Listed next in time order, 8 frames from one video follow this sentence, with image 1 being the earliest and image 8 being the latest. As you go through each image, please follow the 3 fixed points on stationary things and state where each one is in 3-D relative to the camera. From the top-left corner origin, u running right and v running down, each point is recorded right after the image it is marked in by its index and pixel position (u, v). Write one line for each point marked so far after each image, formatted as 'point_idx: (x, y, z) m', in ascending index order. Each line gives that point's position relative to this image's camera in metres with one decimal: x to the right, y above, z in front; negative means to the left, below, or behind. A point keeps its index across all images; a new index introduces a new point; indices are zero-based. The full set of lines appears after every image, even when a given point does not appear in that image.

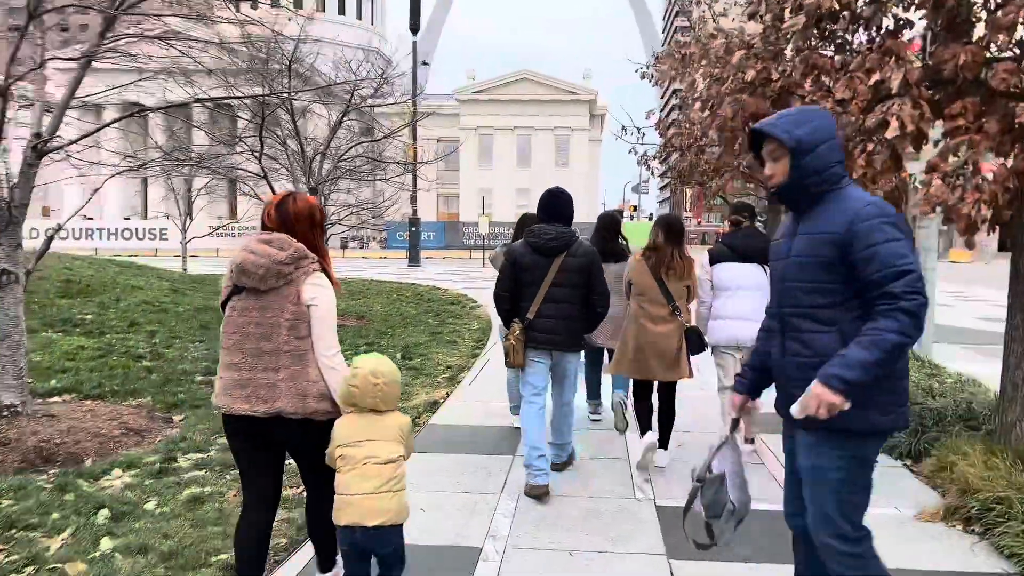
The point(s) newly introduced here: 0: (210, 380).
0: (-2.9, -0.9, +7.3) m
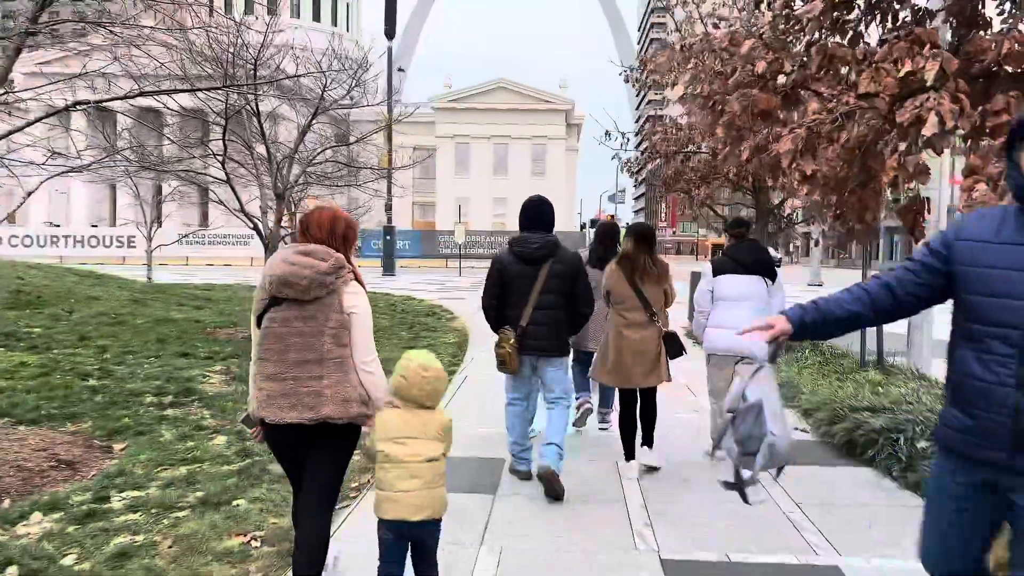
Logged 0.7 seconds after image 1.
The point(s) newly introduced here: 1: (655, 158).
0: (-3.1, -1.0, +6.7) m
1: (+2.0, +1.8, +10.5) m
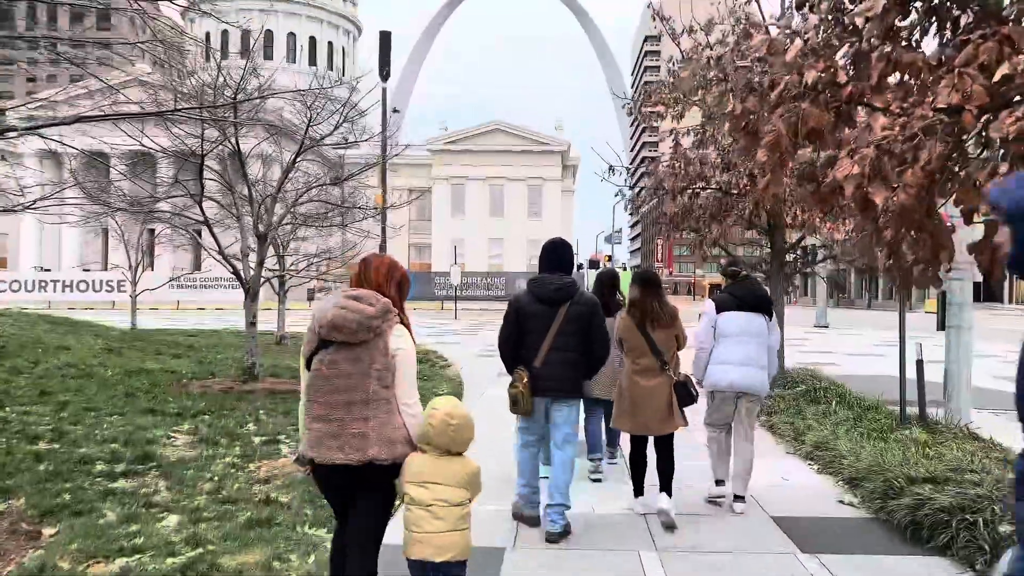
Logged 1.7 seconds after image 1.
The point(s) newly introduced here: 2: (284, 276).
0: (-3.1, -1.4, +5.9) m
1: (+1.9, +1.2, +9.8) m
2: (-5.0, +0.3, +16.7) m
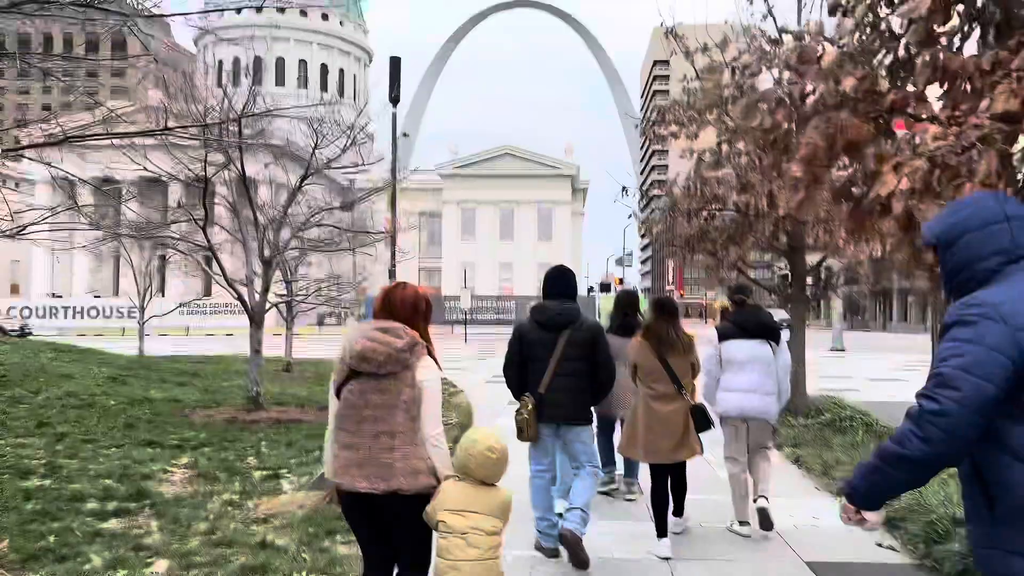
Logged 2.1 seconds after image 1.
0: (-3.0, -1.6, +5.6) m
1: (+2.0, +0.9, +9.6) m
2: (-4.7, -0.3, +16.4) m
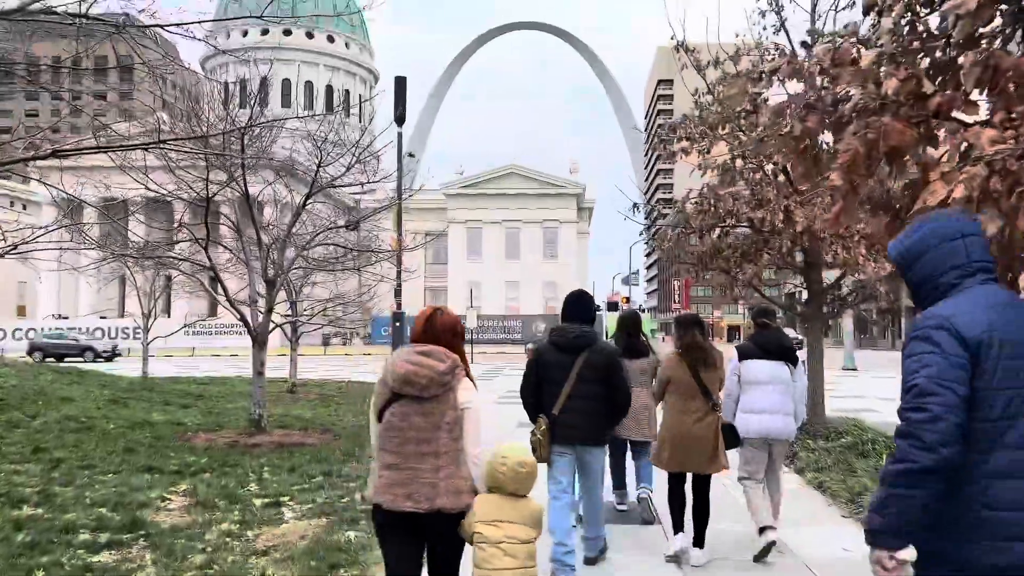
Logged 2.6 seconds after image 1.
0: (-2.9, -1.8, +5.3) m
1: (+2.1, +0.7, +9.3) m
2: (-4.6, -0.7, +16.2) m
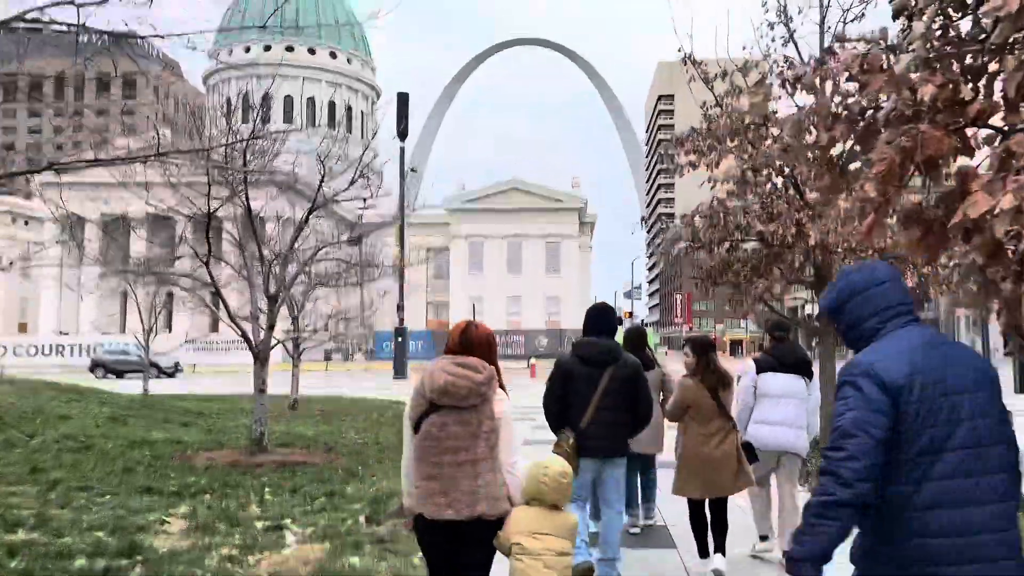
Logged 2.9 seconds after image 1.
0: (-2.8, -1.9, +5.2) m
1: (+2.2, +0.5, +9.2) m
2: (-4.5, -1.1, +16.1) m
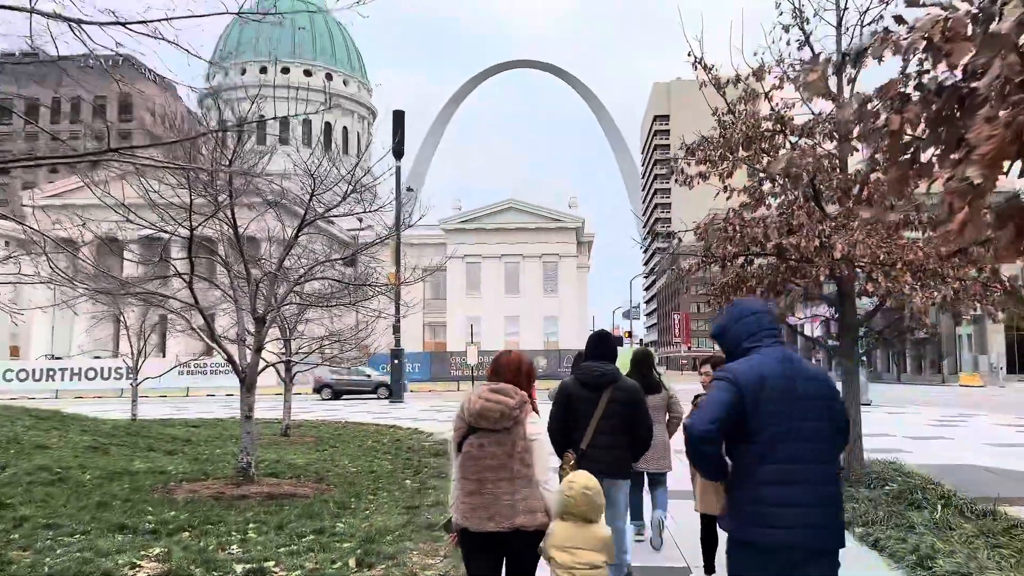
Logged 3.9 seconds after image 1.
0: (-2.8, -2.0, +4.6) m
1: (+2.2, +0.3, +8.7) m
2: (-4.5, -1.5, +15.5) m
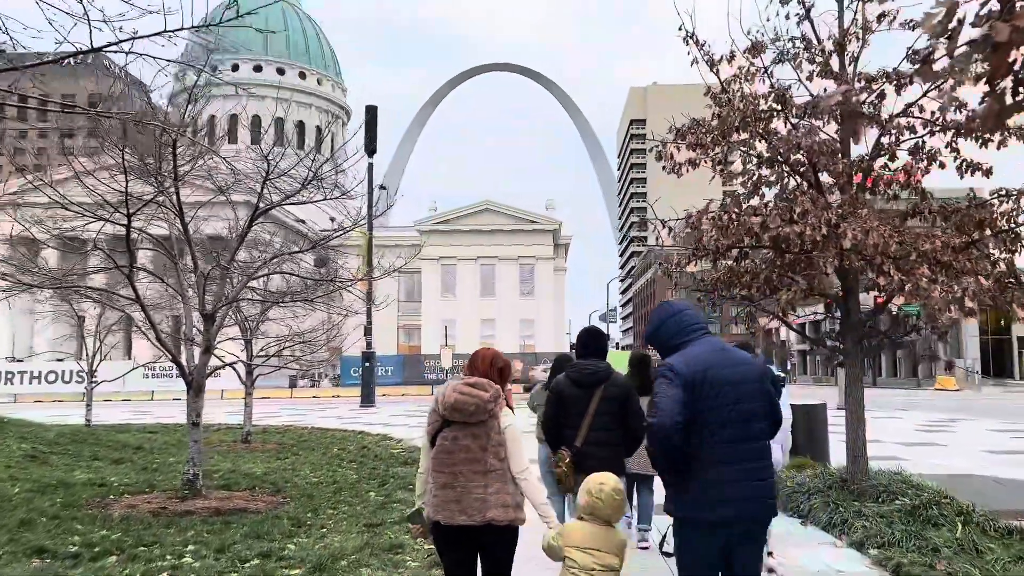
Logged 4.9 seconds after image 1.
0: (-2.9, -1.9, +3.7) m
1: (+2.0, +0.3, +8.0) m
2: (-5.0, -1.4, +14.6) m
